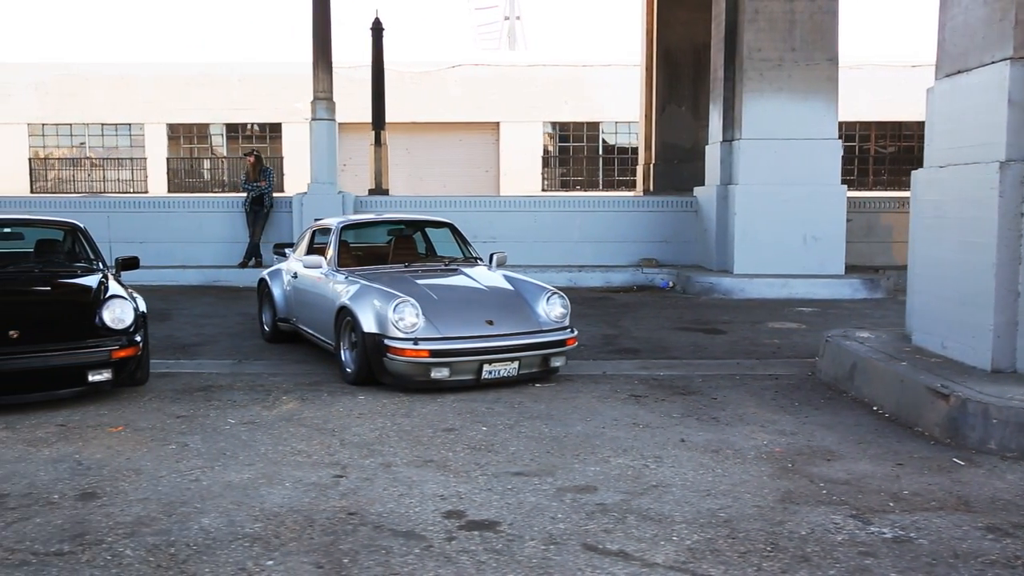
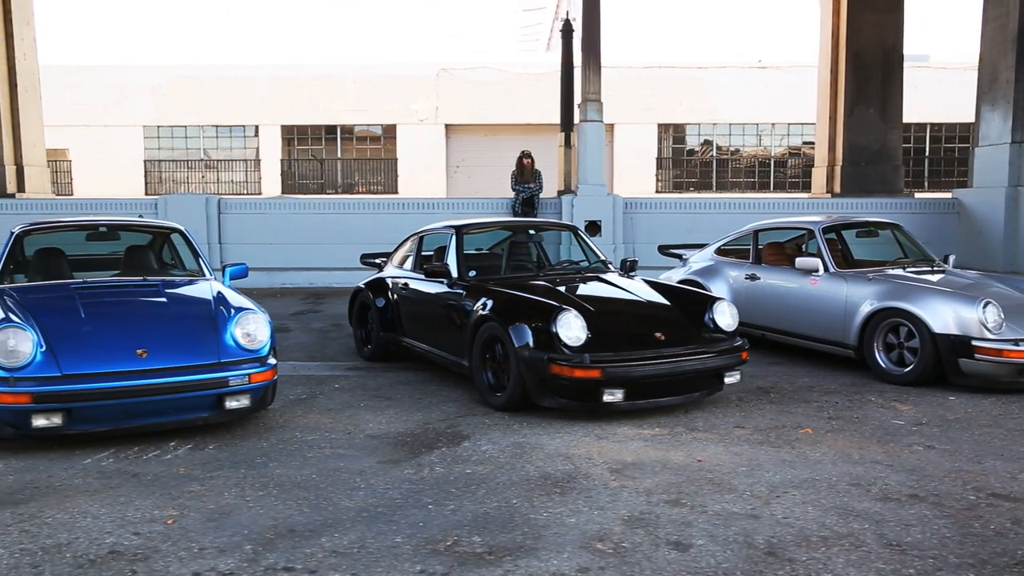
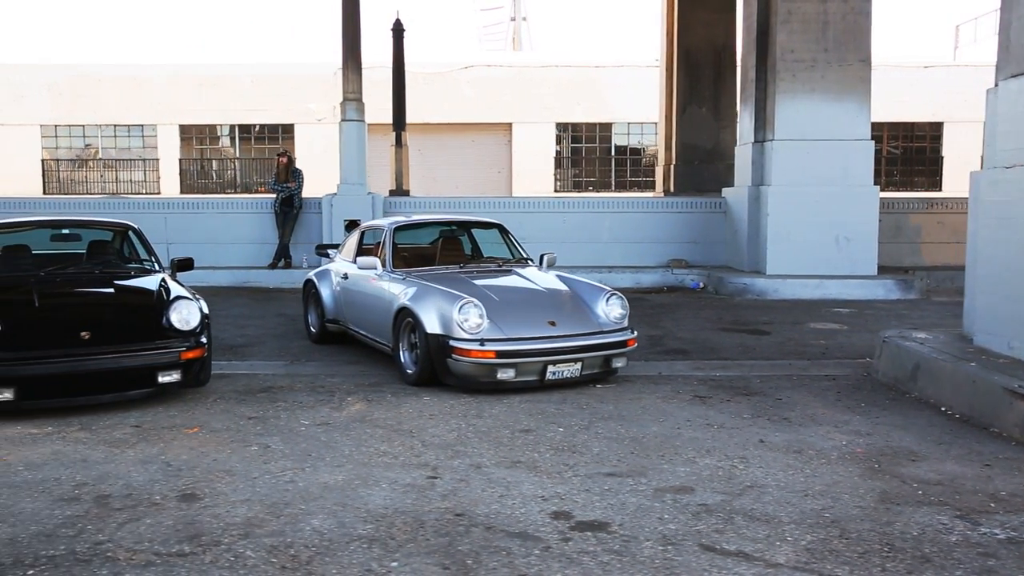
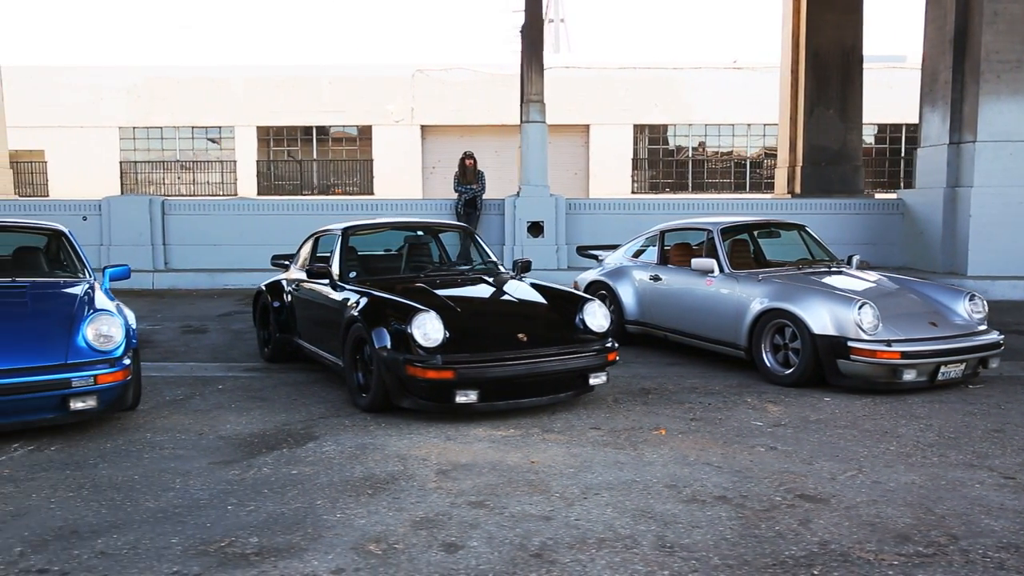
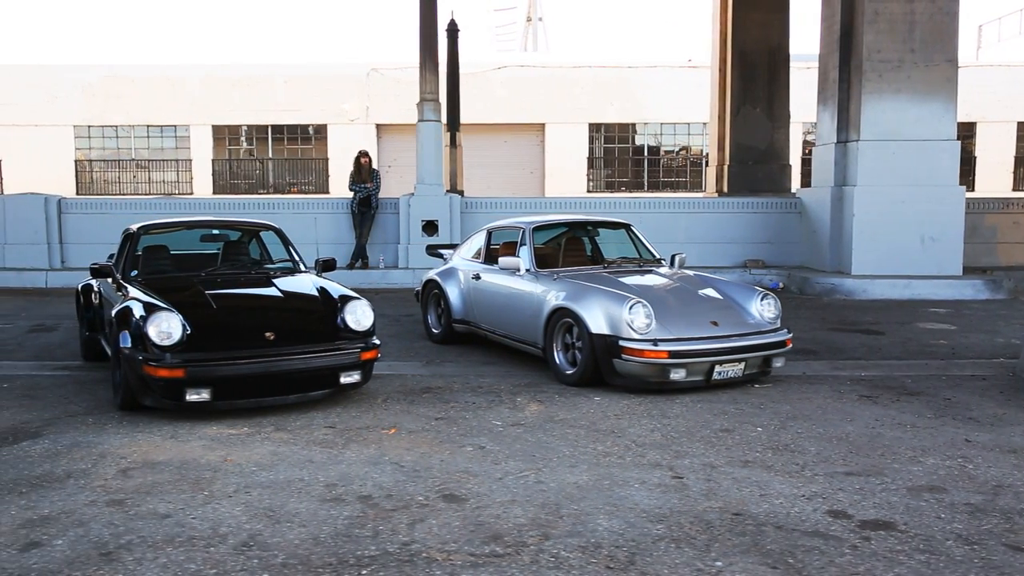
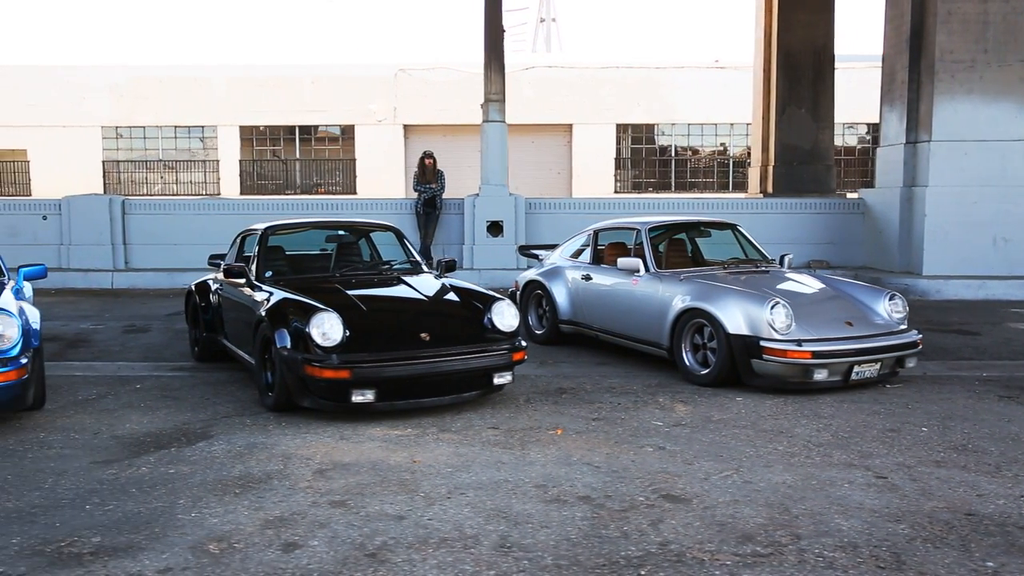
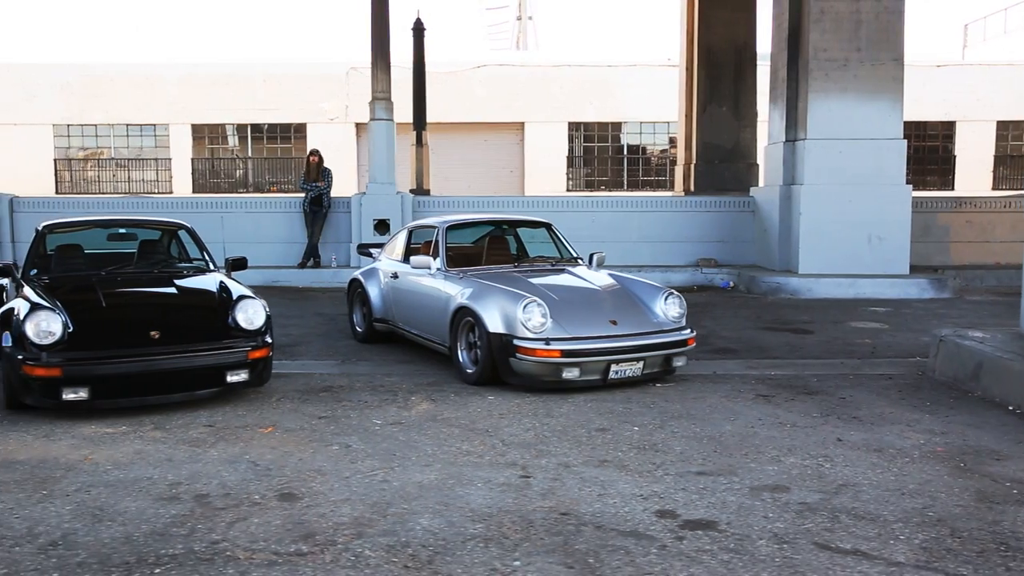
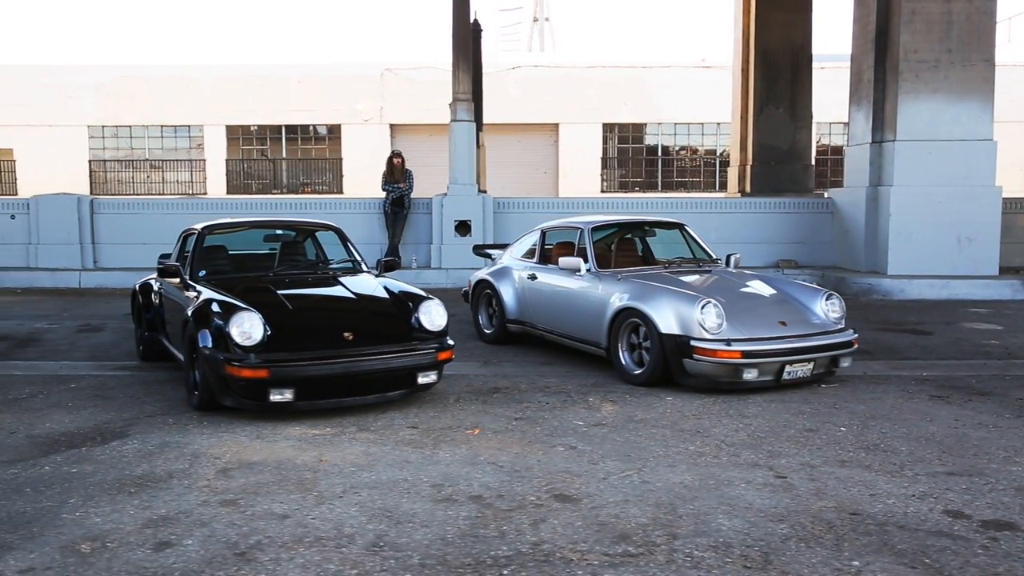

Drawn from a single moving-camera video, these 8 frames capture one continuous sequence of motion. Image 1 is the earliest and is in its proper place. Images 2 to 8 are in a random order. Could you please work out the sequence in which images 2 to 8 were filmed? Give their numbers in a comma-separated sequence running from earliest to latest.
3, 7, 5, 8, 6, 4, 2
